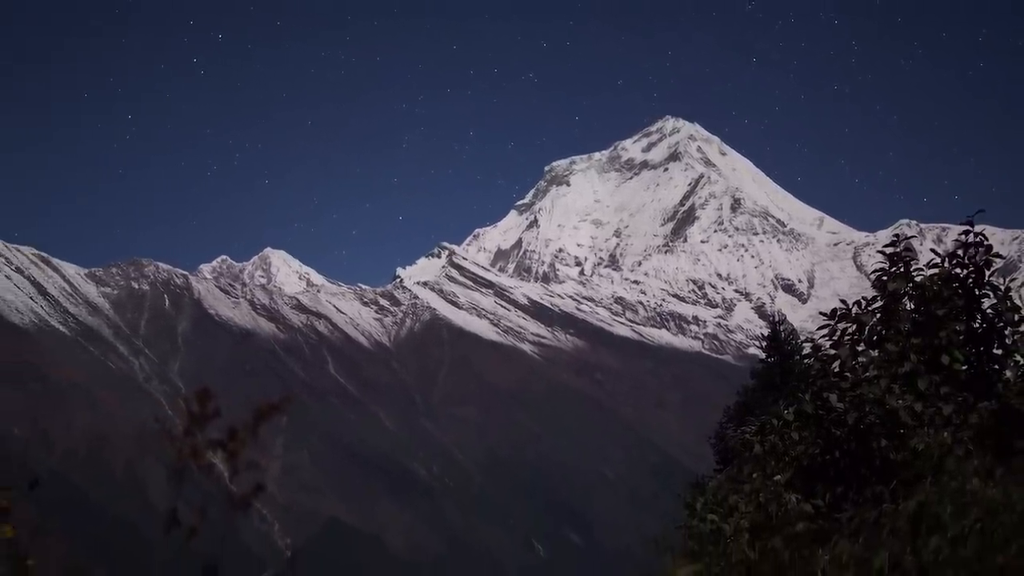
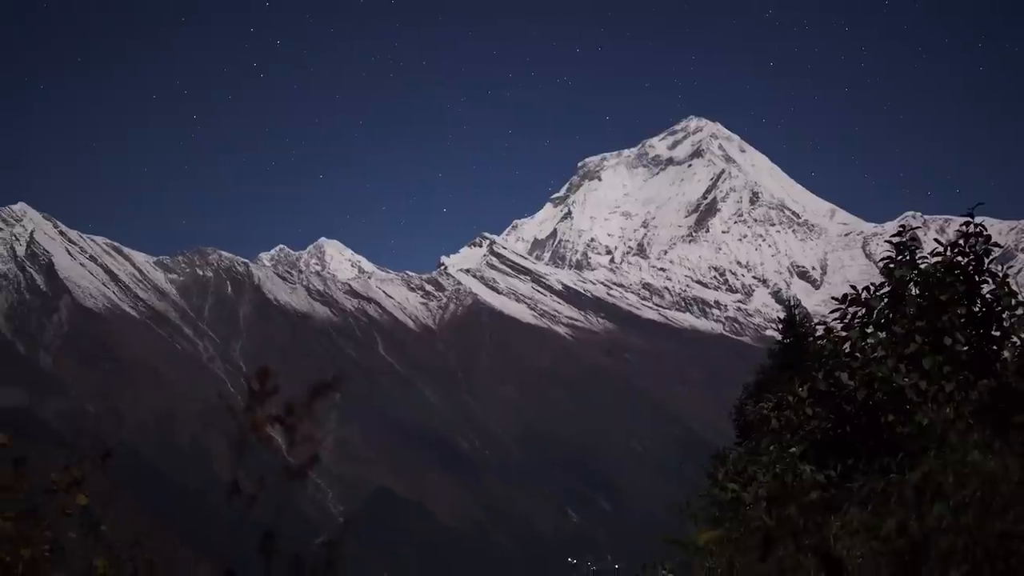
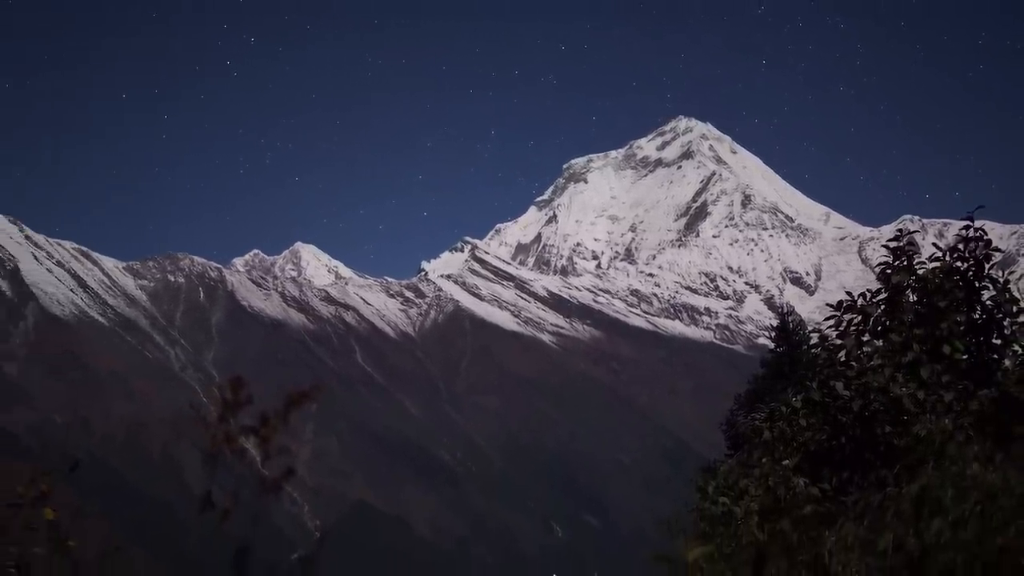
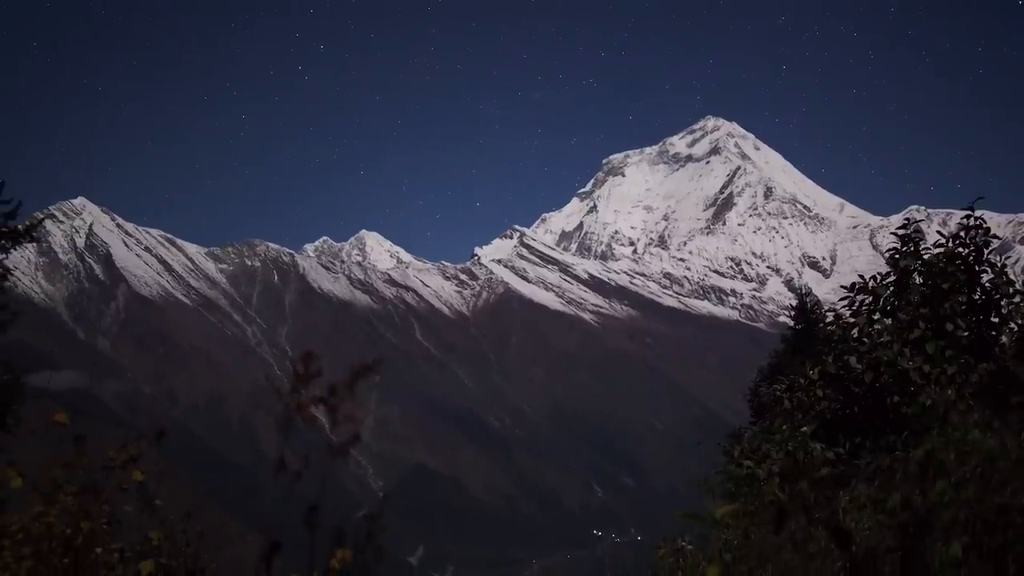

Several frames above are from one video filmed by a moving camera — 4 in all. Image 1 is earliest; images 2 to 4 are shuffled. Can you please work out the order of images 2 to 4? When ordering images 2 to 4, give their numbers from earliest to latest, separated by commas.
3, 2, 4
